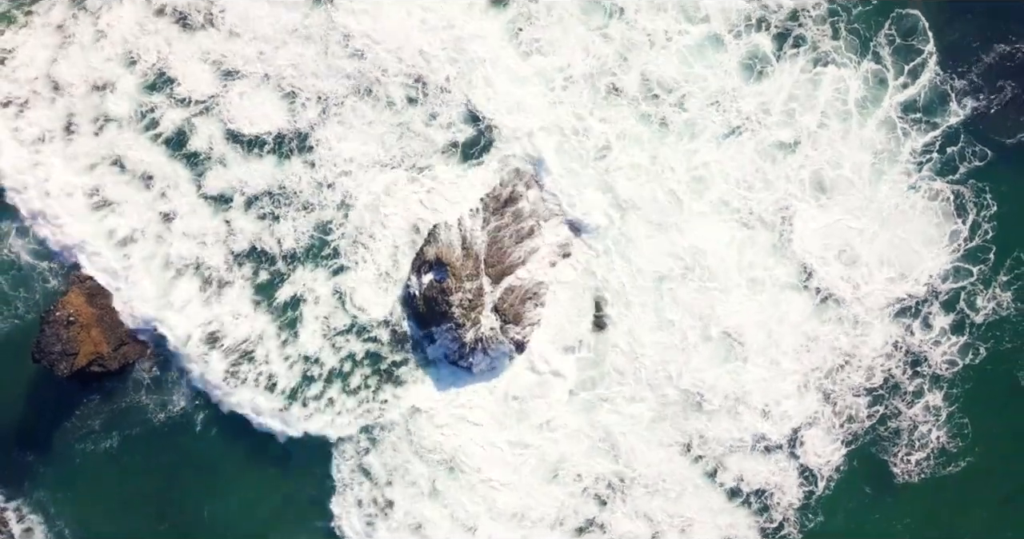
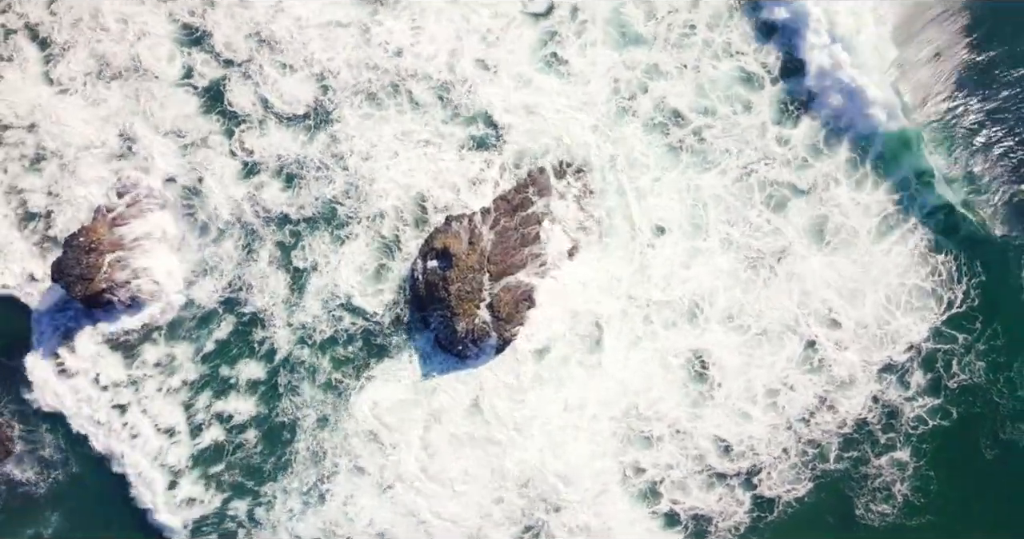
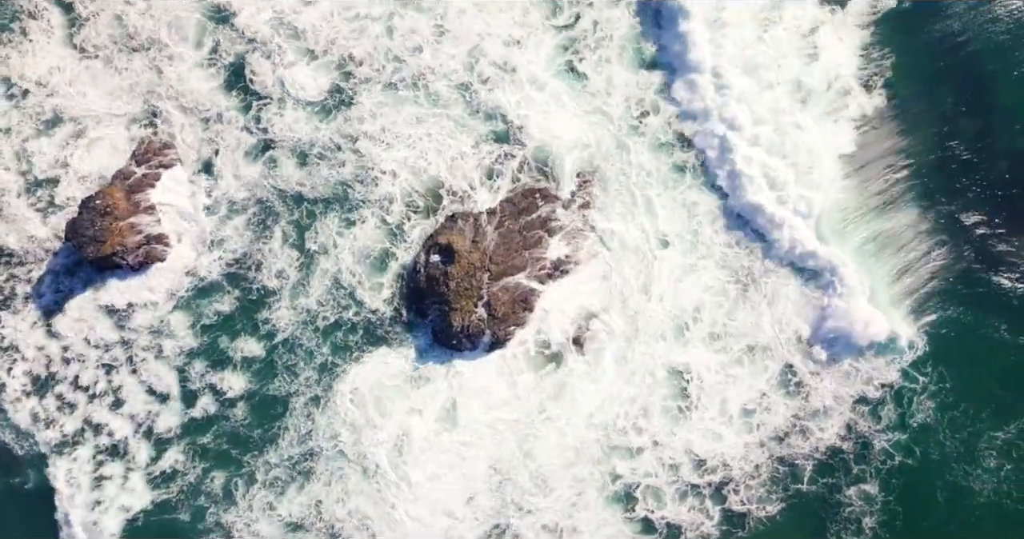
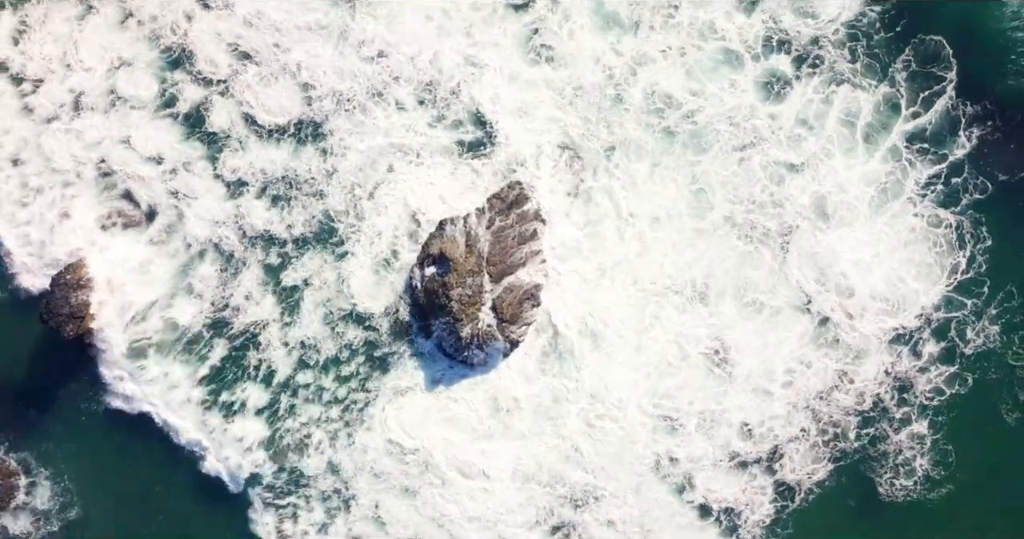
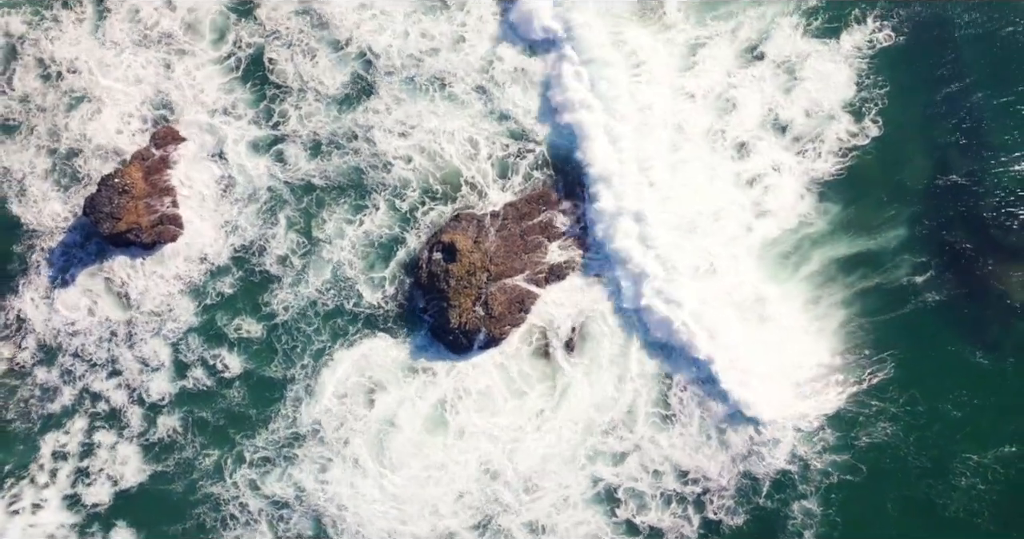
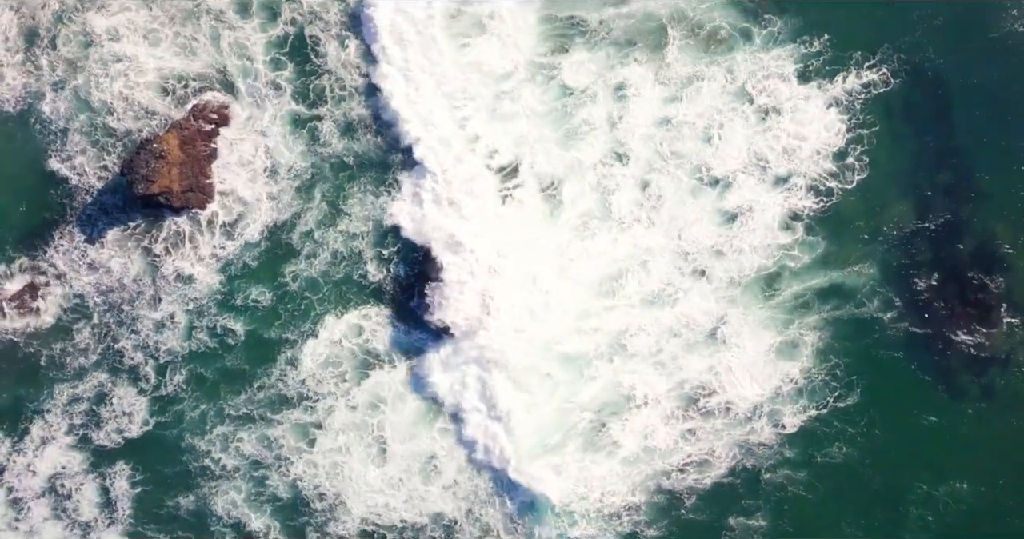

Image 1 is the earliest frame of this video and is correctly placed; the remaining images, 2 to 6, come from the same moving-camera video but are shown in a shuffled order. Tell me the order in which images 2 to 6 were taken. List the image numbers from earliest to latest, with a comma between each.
4, 2, 3, 5, 6
